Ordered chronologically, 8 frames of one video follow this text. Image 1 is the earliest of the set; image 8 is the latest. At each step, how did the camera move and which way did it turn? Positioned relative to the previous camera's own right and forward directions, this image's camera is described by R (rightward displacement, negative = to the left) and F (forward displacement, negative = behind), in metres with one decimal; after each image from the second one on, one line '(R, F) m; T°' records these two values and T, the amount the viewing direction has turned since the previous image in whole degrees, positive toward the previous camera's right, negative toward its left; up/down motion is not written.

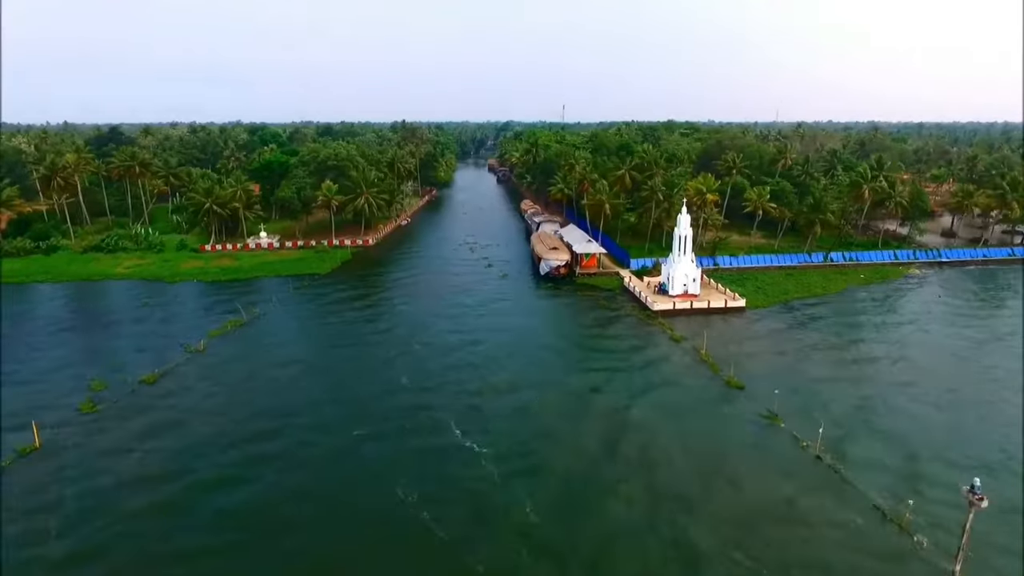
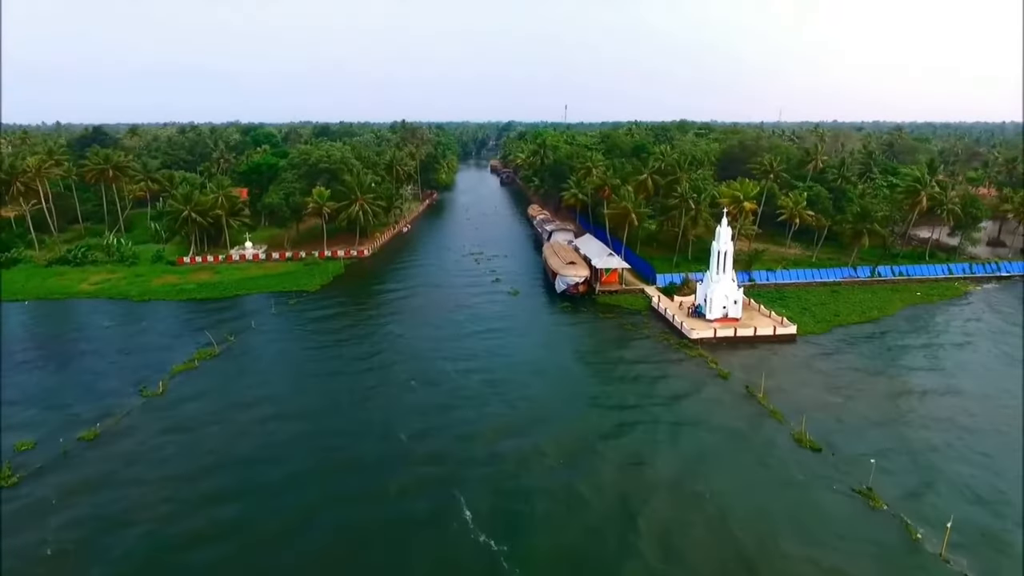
(-0.6, +5.9) m; 0°
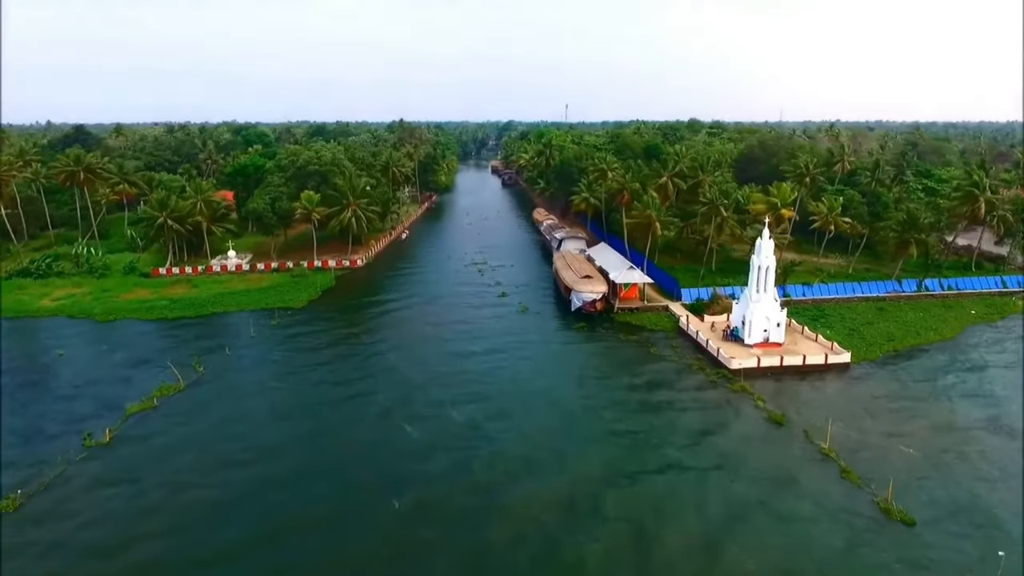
(-0.5, +5.0) m; 0°
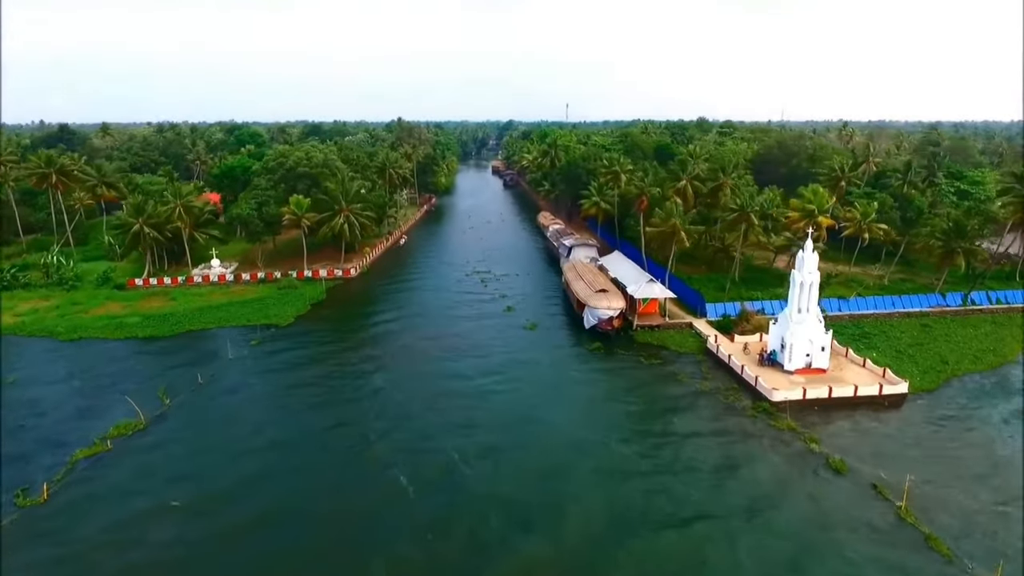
(-0.4, +4.1) m; 0°
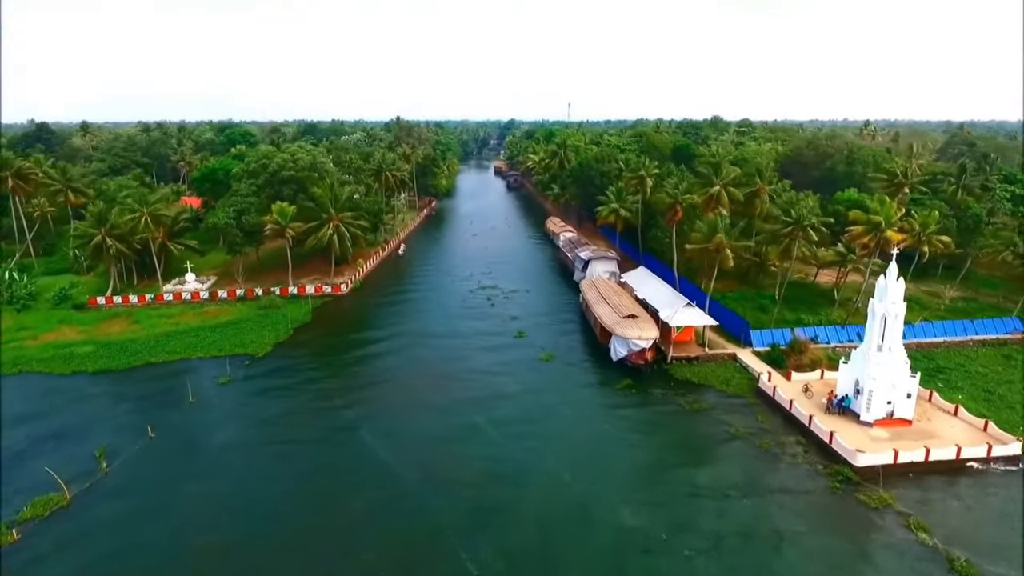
(-0.5, +5.6) m; 0°
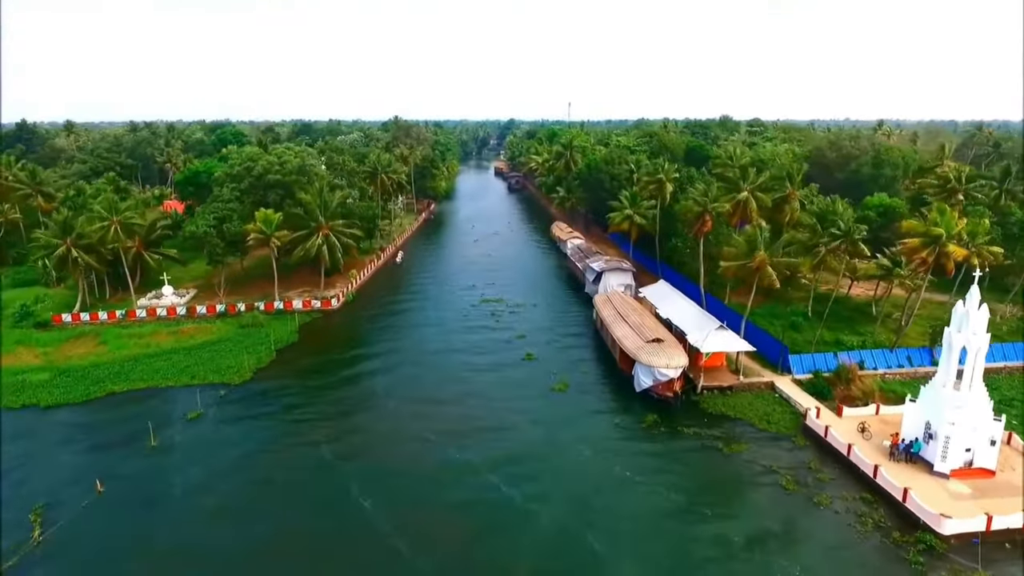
(-0.4, +3.9) m; 0°
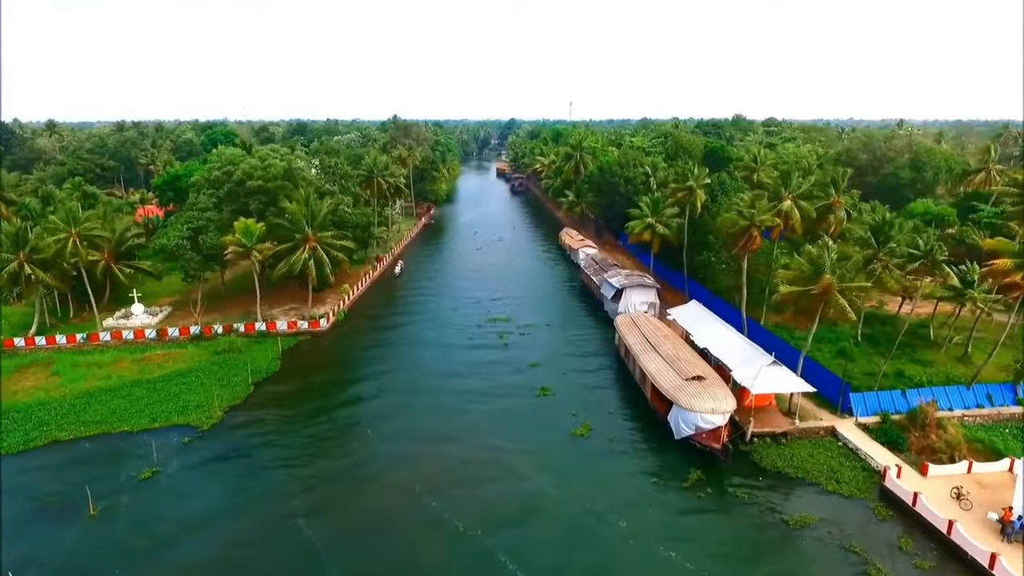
(-0.4, +4.5) m; 0°
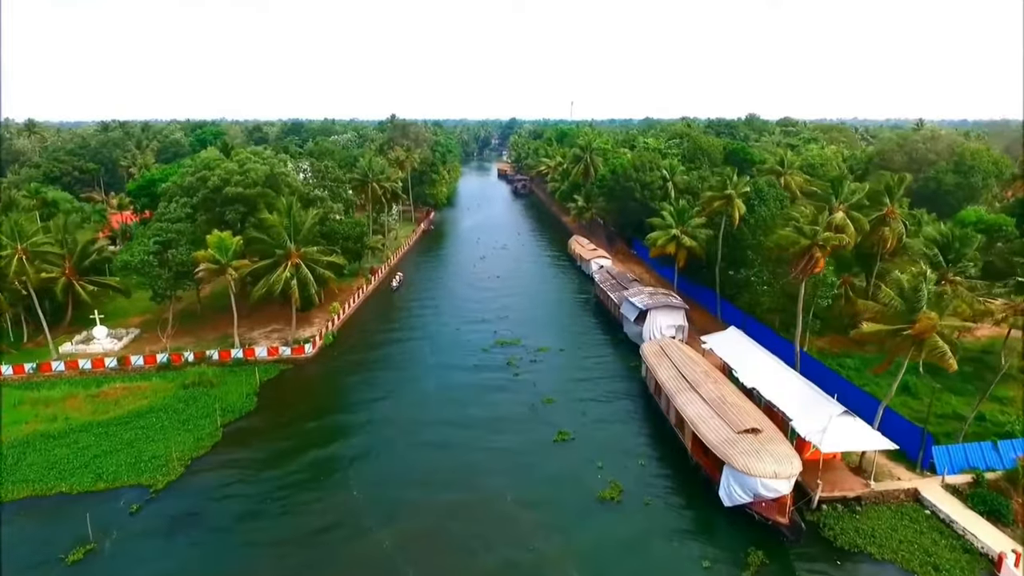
(-0.4, +4.4) m; 0°
